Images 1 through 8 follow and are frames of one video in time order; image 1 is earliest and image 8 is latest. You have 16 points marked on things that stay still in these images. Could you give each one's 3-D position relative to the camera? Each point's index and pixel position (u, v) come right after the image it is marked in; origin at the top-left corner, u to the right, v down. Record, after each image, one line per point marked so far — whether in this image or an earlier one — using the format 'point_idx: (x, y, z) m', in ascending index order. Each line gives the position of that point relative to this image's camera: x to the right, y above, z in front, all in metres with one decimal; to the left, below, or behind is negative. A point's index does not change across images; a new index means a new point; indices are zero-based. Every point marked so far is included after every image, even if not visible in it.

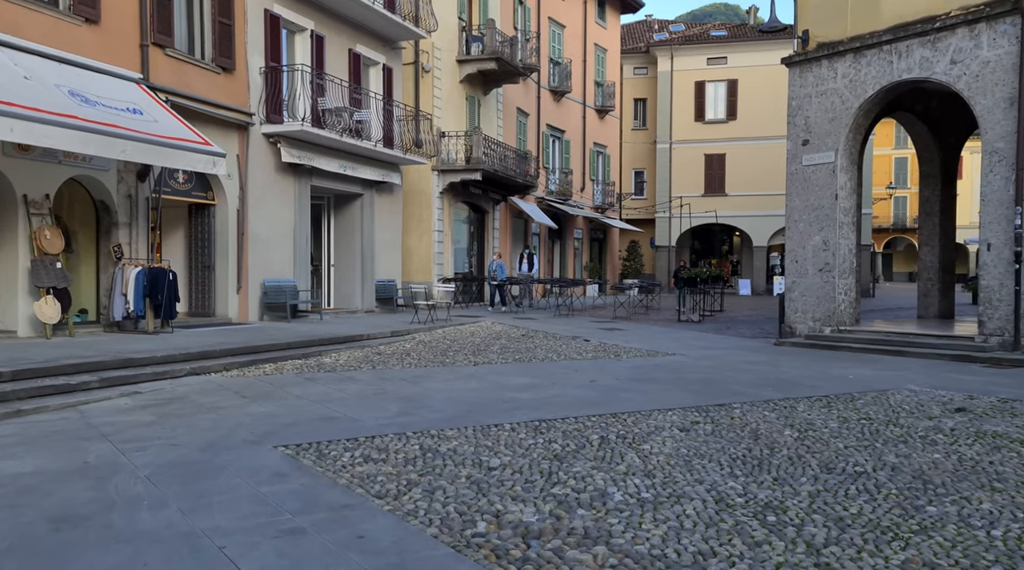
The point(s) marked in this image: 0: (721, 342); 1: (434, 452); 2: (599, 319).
0: (+3.5, -0.9, +14.6) m
1: (-0.5, -1.1, +5.9) m
2: (+1.9, -0.7, +18.5) m
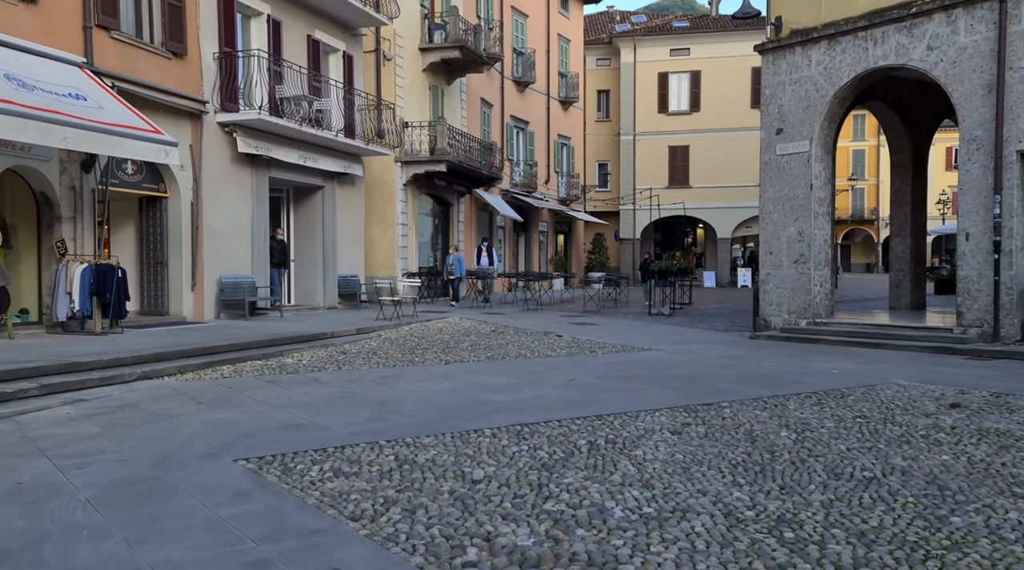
0: (+3.0, -0.8, +14.3) m
1: (-0.6, -1.1, +5.4) m
2: (+1.2, -0.6, +18.1) m
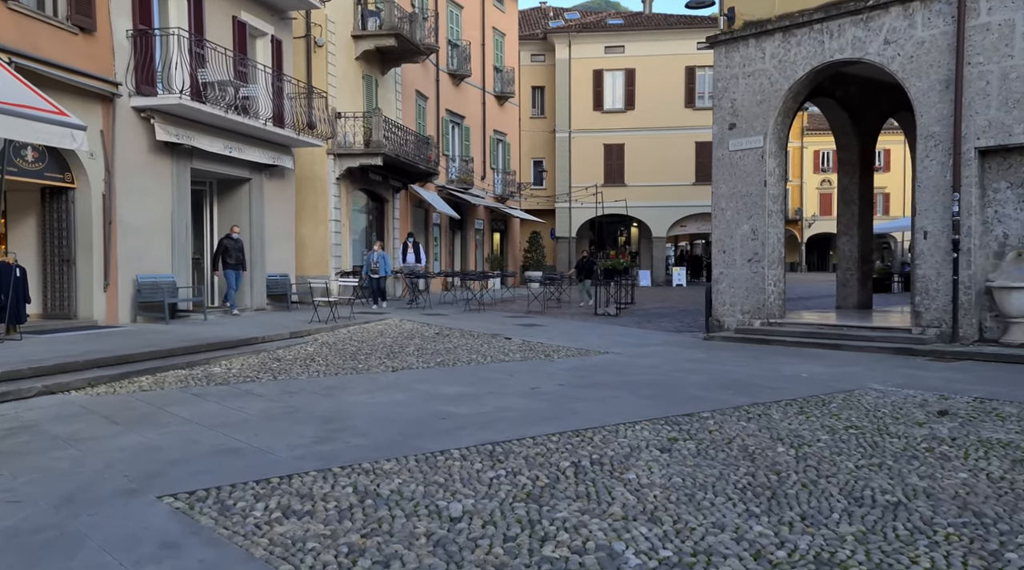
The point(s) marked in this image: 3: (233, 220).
0: (+2.1, -0.8, +13.7) m
1: (-0.7, -1.1, +4.6) m
2: (0.0, -0.6, +17.4) m
3: (-5.1, +1.2, +16.1) m
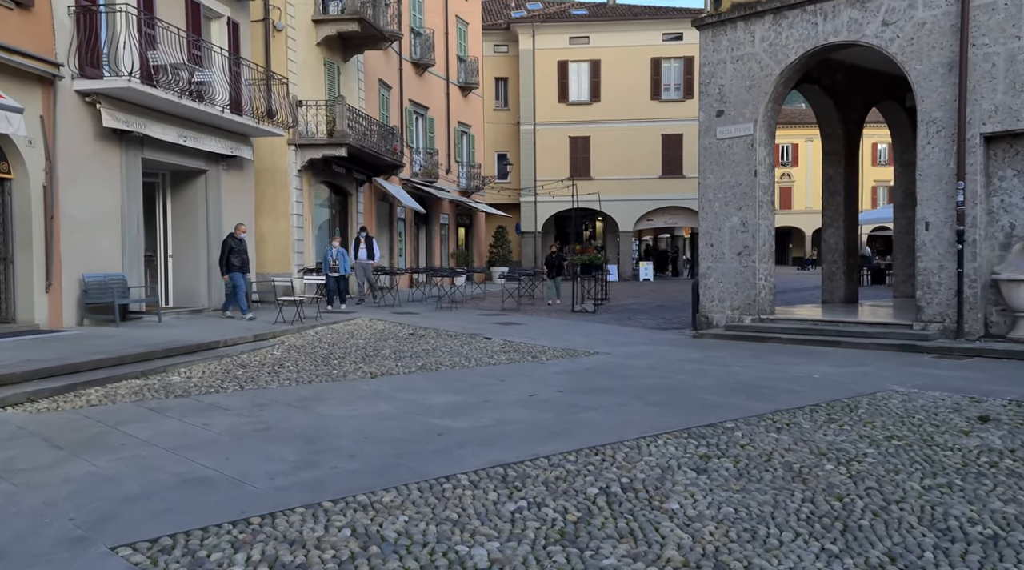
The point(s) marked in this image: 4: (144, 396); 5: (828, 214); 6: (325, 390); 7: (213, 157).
0: (+1.8, -0.7, +13.0) m
1: (-0.6, -1.1, +3.8) m
2: (-0.5, -0.5, +16.6) m
3: (-5.5, +1.2, +15.0) m
4: (-3.1, -0.9, +7.4) m
5: (+5.6, +1.3, +15.7) m
6: (-1.6, -0.9, +7.7) m
7: (-5.1, +2.2, +15.1) m
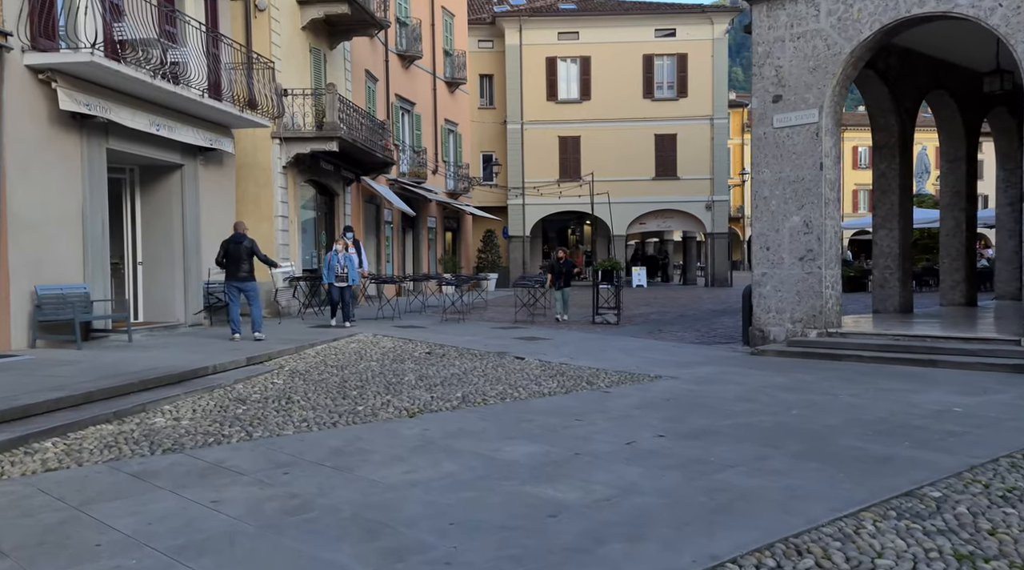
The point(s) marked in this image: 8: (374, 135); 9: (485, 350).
0: (+2.2, -0.9, +11.4) m
1: (+0.2, -1.2, +2.0) m
2: (-0.2, -0.7, +14.8) m
3: (-5.2, +1.1, +13.1) m
4: (-2.5, -1.0, +5.5) m
5: (+5.9, +1.1, +14.2) m
6: (-1.0, -1.0, +5.9) m
7: (-4.8, +2.0, +13.1) m
8: (-3.0, +3.2, +18.8) m
9: (-0.3, -0.8, +10.9) m
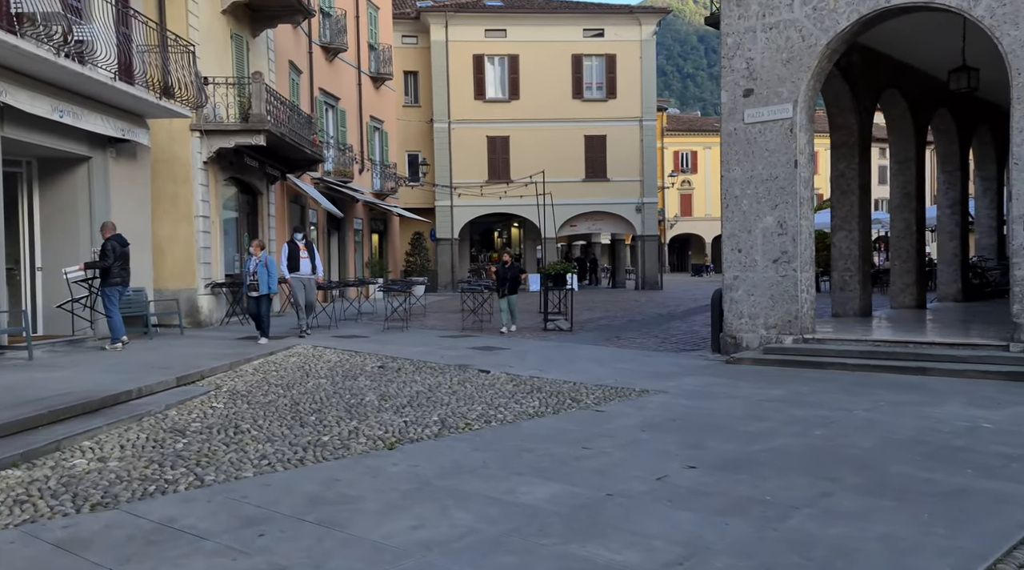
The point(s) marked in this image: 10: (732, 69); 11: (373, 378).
0: (+1.7, -0.9, +10.6) m
1: (+0.7, -1.2, +1.1) m
2: (-1.1, -0.7, +13.8) m
3: (-5.9, +0.9, +11.6) m
4: (-2.4, -1.1, +4.3) m
5: (+5.1, +1.1, +13.8) m
6: (-0.9, -1.1, +4.9) m
7: (-5.5, +1.9, +11.7) m
8: (-4.2, +3.1, +17.5) m
9: (-0.8, -0.9, +9.9) m
10: (+2.8, +2.7, +11.1) m
11: (-1.4, -0.9, +8.8) m
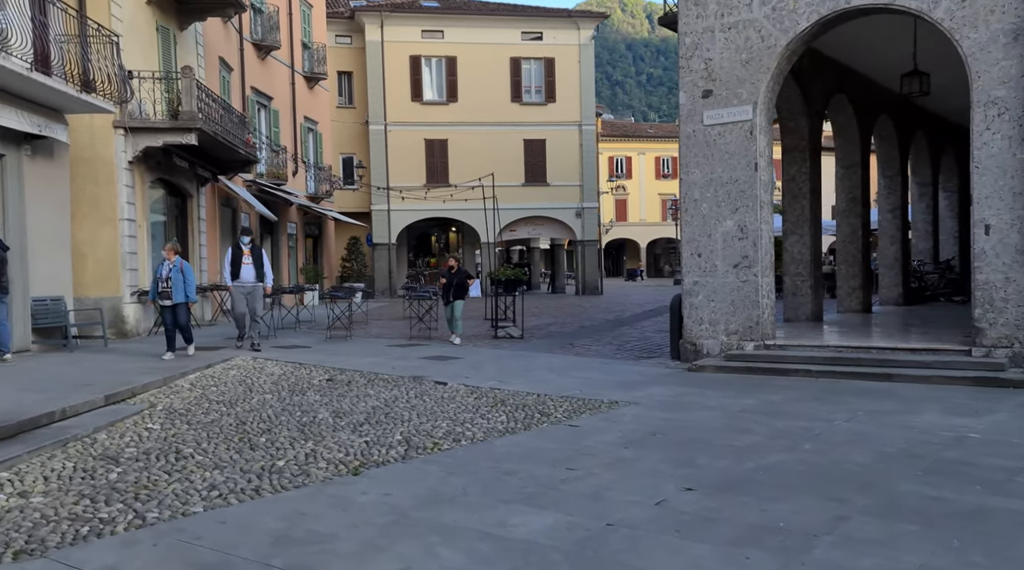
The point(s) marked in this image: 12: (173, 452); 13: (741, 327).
0: (+1.2, -1.0, +10.3) m
1: (+0.9, -1.2, +0.7) m
2: (-1.8, -0.8, +13.2) m
3: (-6.4, +0.8, +10.6) m
4: (-2.4, -1.2, +3.7) m
5: (+4.3, +1.0, +13.7) m
6: (-1.0, -1.1, +4.3) m
7: (-6.1, +1.8, +10.8) m
8: (-5.3, +3.0, +16.7) m
9: (-1.2, -1.0, +9.3) m
10: (+2.2, +2.7, +10.8) m
11: (-1.8, -1.0, +8.2) m
12: (-2.3, -1.1, +5.8) m
13: (+2.7, -0.5, +10.5) m
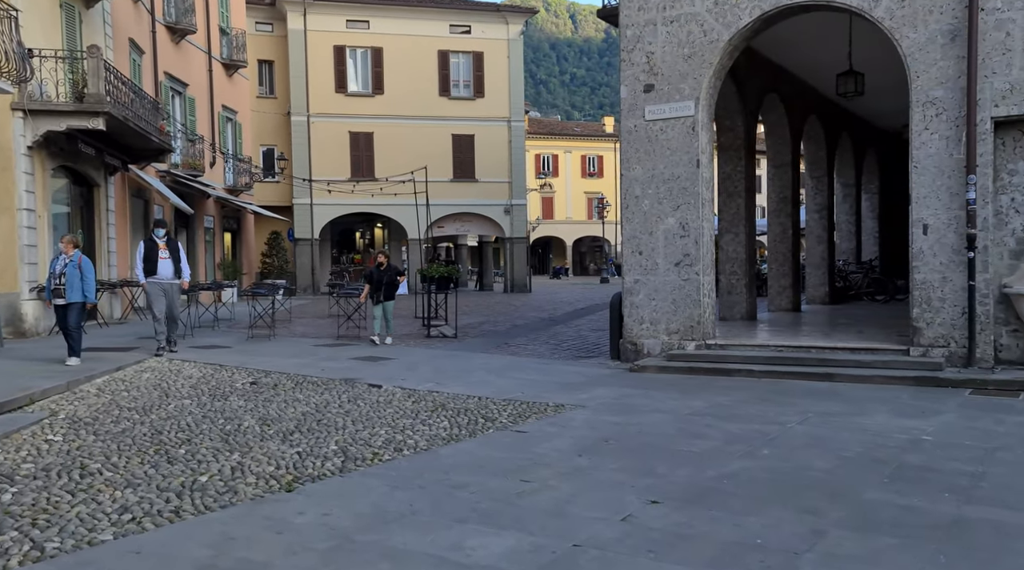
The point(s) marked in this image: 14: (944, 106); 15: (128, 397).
0: (+0.5, -1.0, +9.9) m
1: (+1.0, -1.2, +0.4) m
2: (-2.8, -0.8, +12.6) m
3: (-7.2, +0.9, +9.6) m
4: (-2.5, -1.1, +3.1) m
5: (+3.3, +1.0, +13.7) m
6: (-1.2, -1.1, +3.8) m
7: (-6.8, +1.9, +9.8) m
8: (-6.5, +3.0, +15.7) m
9: (-1.8, -0.9, +8.8) m
10: (+1.5, +2.7, +10.6) m
11: (-2.3, -1.0, +7.6) m
12: (-2.6, -1.1, +5.2) m
13: (+2.0, -0.5, +10.3) m
14: (+4.4, +1.8, +8.9) m
15: (-3.3, -1.0, +7.6) m
